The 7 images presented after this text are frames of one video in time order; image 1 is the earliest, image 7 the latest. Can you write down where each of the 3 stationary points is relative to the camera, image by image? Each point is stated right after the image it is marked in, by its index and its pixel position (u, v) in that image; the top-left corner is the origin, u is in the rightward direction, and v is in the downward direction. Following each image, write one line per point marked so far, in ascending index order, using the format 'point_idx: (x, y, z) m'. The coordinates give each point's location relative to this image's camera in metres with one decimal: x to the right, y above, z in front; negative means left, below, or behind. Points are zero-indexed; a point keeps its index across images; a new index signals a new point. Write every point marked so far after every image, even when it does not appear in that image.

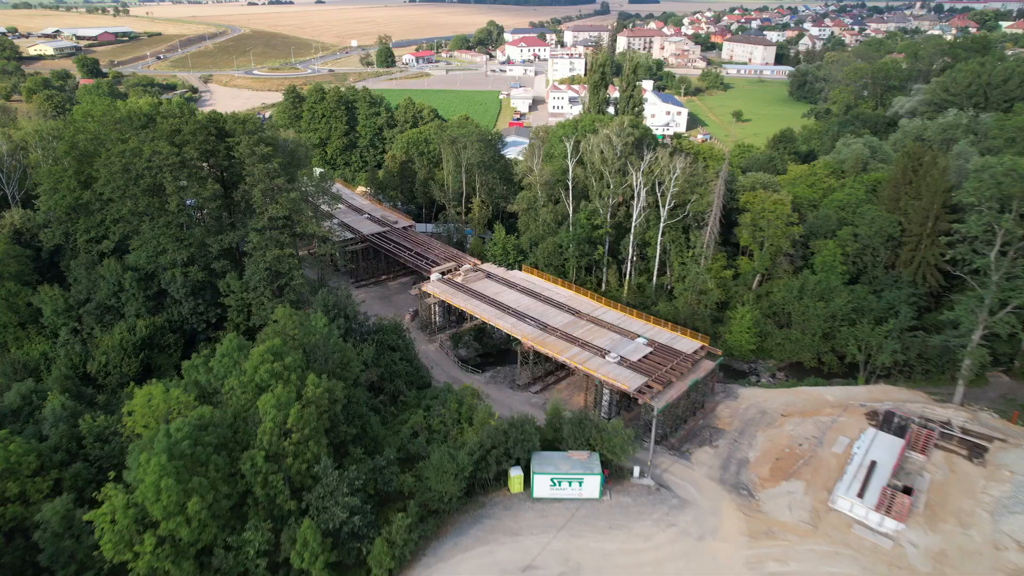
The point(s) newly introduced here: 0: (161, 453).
0: (-8.3, -3.9, +15.7) m
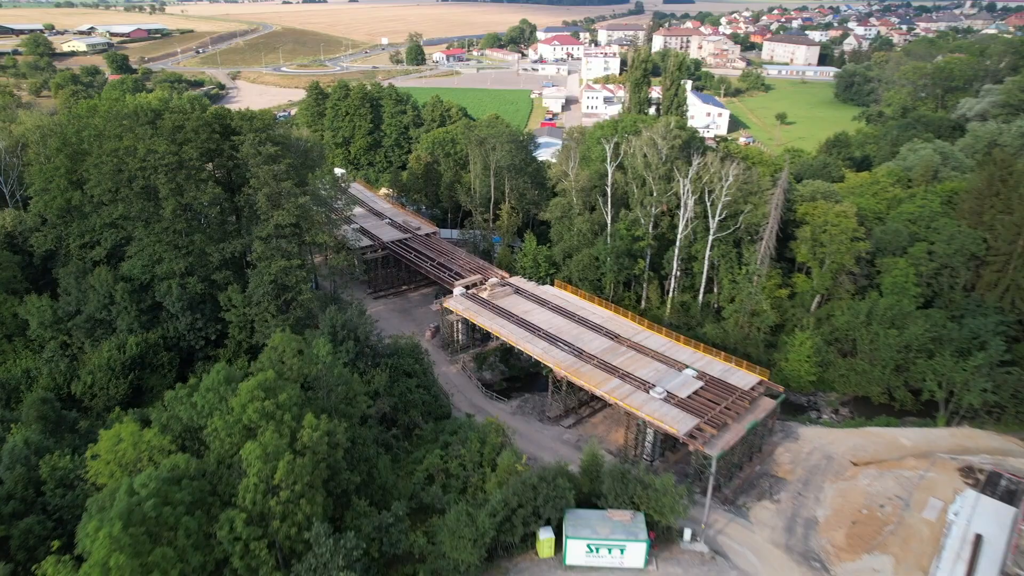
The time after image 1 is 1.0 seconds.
0: (-7.7, -4.5, +12.9) m
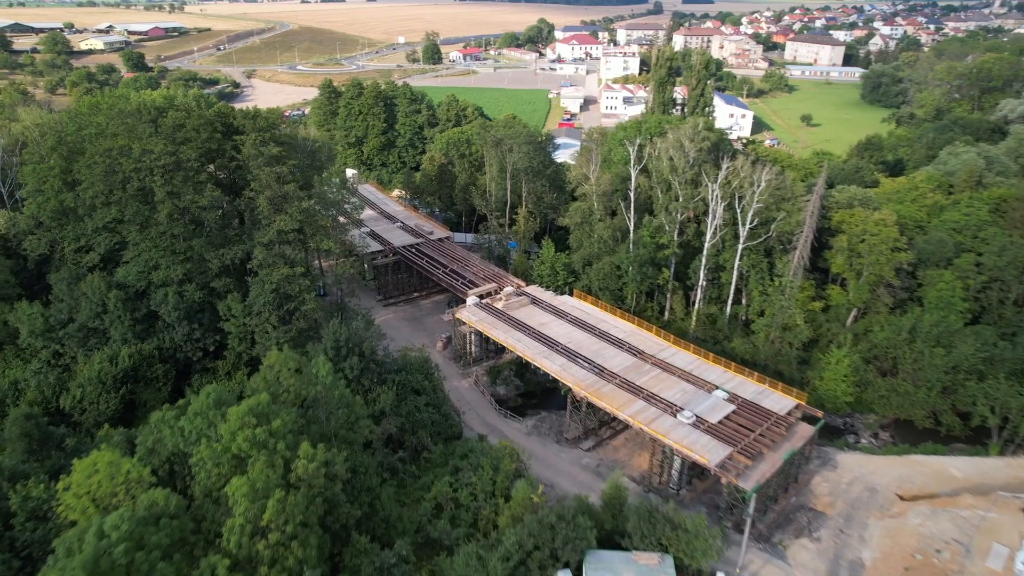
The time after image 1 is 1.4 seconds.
0: (-7.4, -4.9, +11.4) m
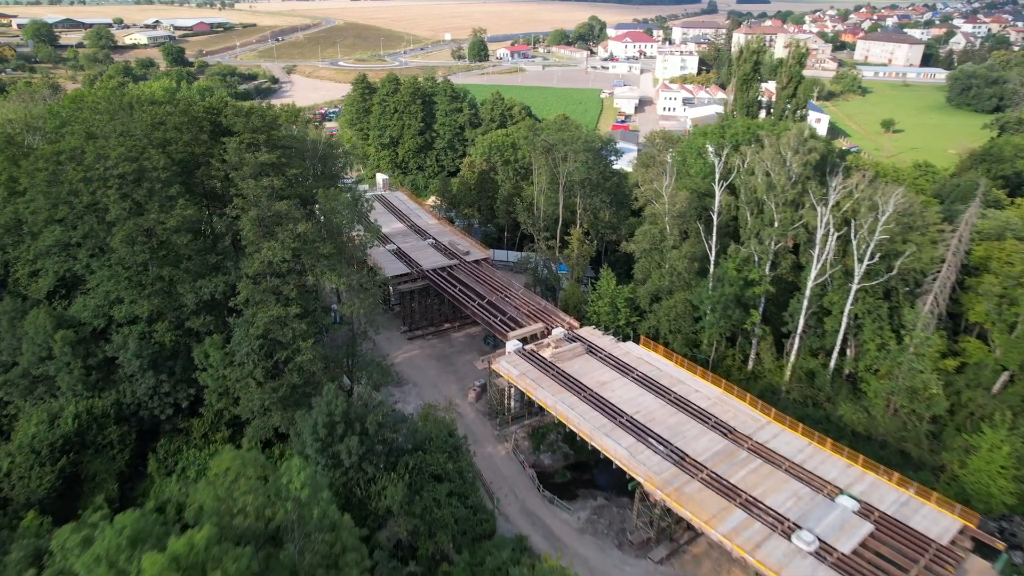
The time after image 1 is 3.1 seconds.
0: (-6.9, -6.1, +6.2) m
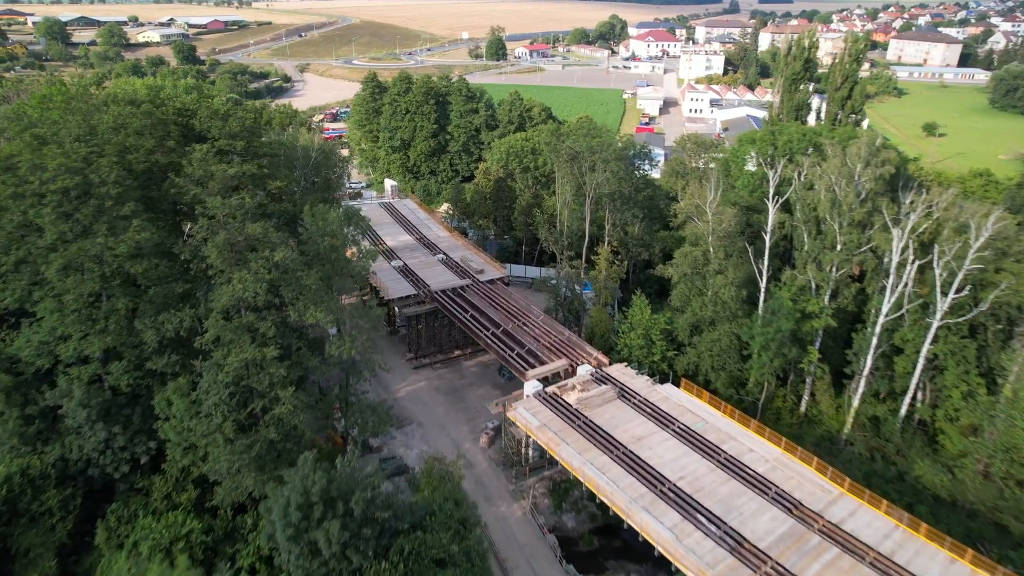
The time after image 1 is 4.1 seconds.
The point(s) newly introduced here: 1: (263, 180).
0: (-6.8, -7.0, +3.1) m
1: (-6.3, +2.8, +16.9) m
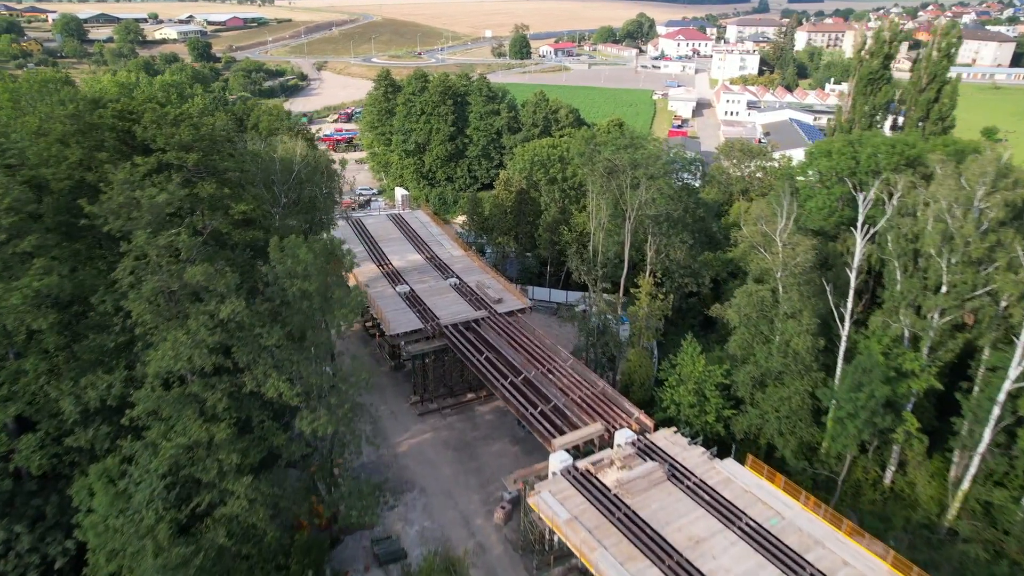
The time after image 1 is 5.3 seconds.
0: (-6.8, -8.1, -0.5) m
1: (-5.8, +1.7, +13.2) m
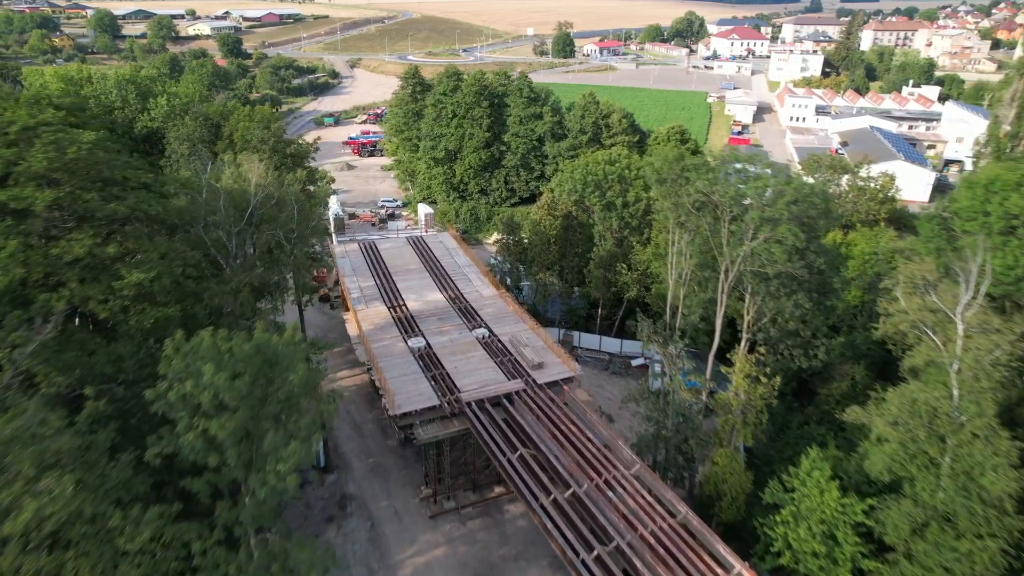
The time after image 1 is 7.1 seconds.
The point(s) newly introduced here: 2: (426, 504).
0: (-7.0, -9.6, -5.7) m
1: (-5.1, +0.1, +7.9) m
2: (-2.3, -5.7, +17.2) m
